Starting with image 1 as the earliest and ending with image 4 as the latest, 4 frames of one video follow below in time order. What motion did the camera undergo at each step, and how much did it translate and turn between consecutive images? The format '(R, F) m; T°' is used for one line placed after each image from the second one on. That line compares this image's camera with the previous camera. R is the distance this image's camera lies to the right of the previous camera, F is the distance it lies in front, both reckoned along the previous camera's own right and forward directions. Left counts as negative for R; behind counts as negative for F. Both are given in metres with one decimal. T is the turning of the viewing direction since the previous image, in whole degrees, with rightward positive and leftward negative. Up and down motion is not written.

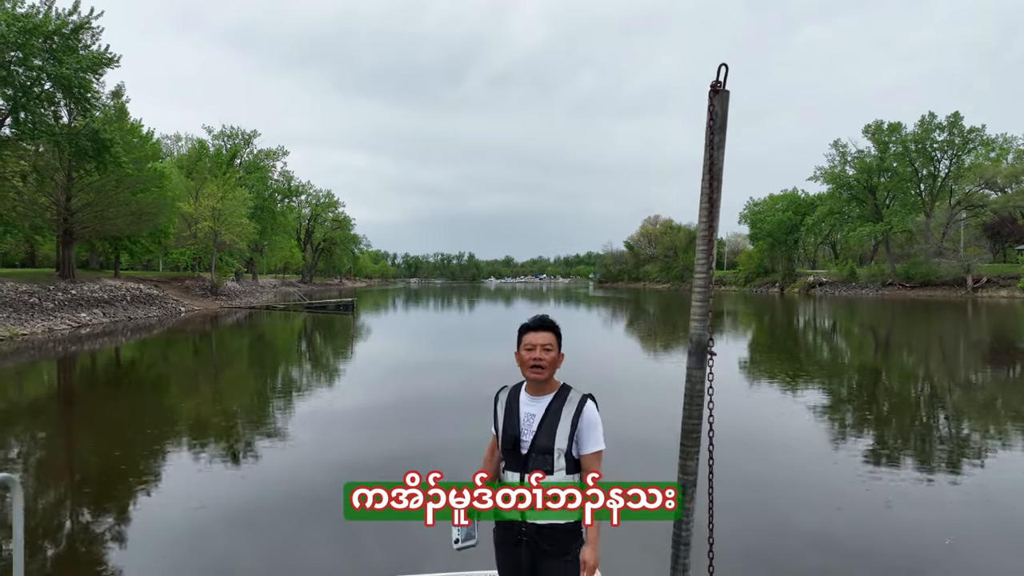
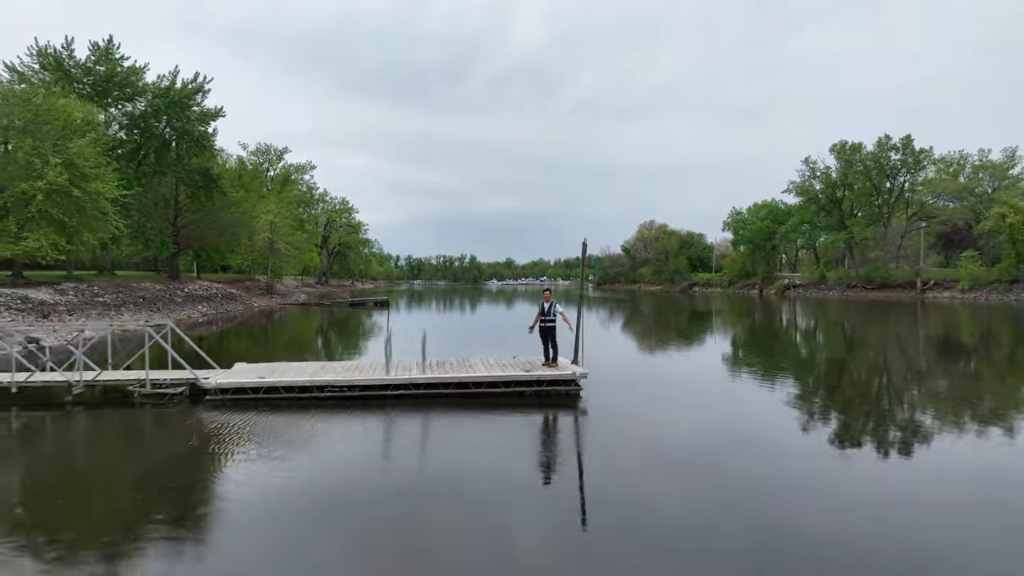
(-0.1, -2.1) m; 0°
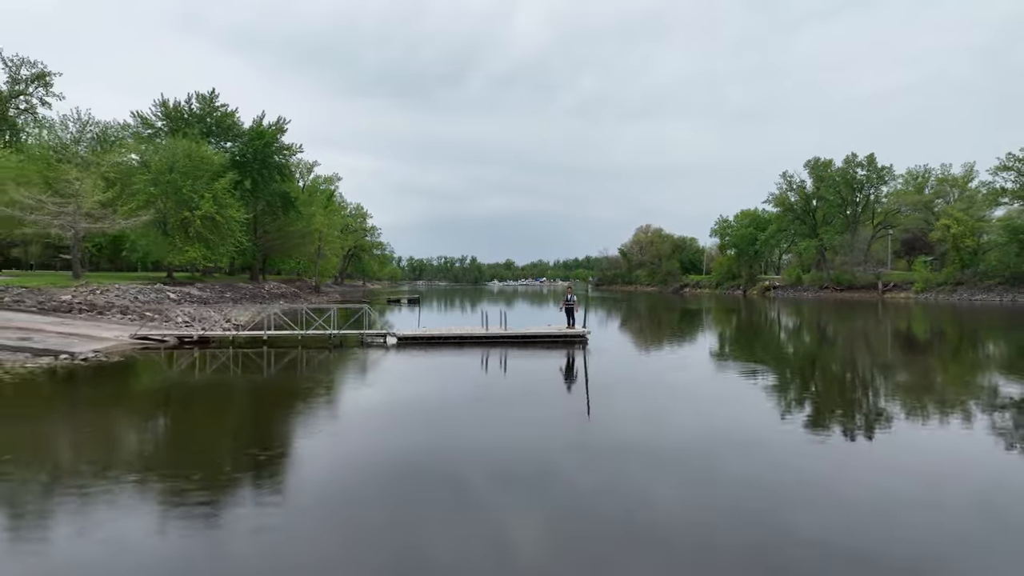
(-0.3, -2.3) m; 0°
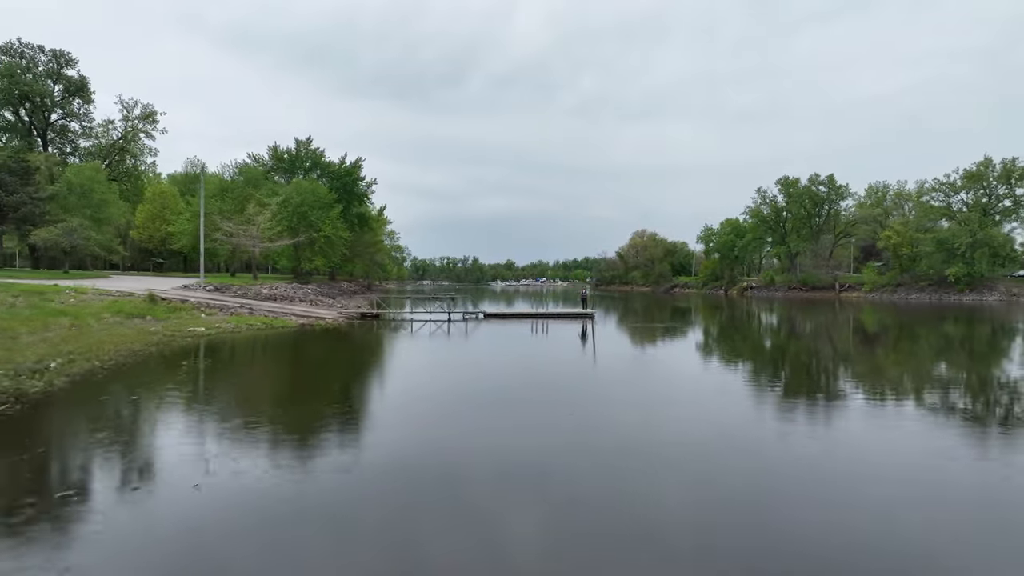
(-0.6, -3.5) m; 0°
